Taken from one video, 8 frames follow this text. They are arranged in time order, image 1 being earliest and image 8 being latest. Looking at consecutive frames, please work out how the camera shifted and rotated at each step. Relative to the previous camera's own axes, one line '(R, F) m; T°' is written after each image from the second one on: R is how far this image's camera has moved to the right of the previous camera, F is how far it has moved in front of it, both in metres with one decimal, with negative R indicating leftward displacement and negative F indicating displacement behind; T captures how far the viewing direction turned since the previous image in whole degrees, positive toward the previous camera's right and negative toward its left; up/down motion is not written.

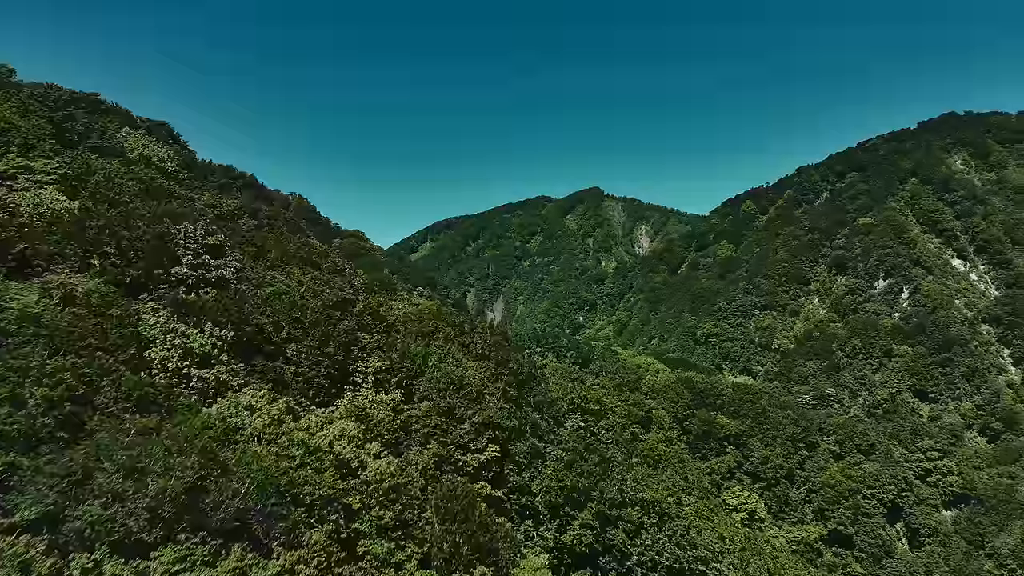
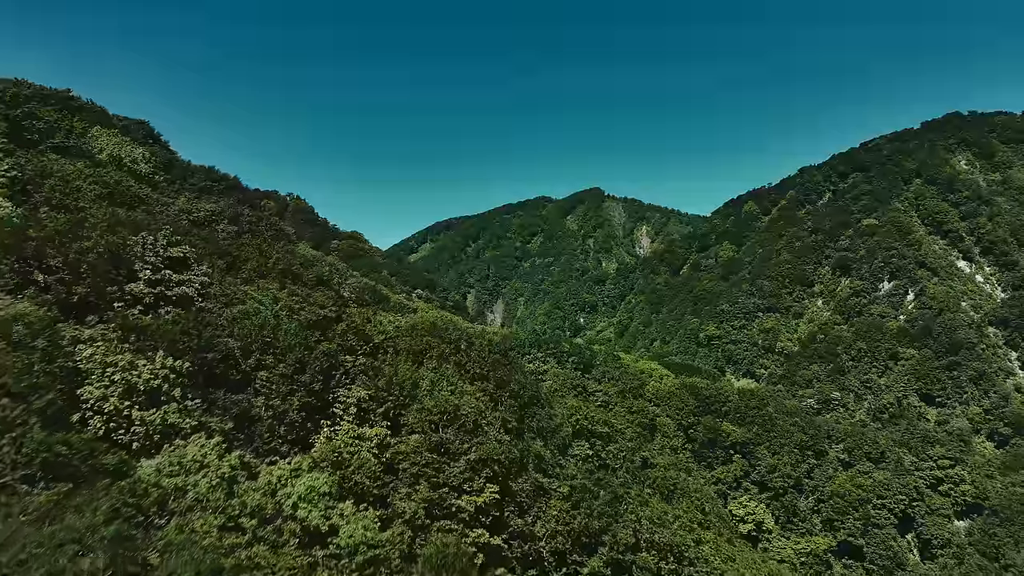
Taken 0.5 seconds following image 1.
(0.0, +1.3) m; 0°
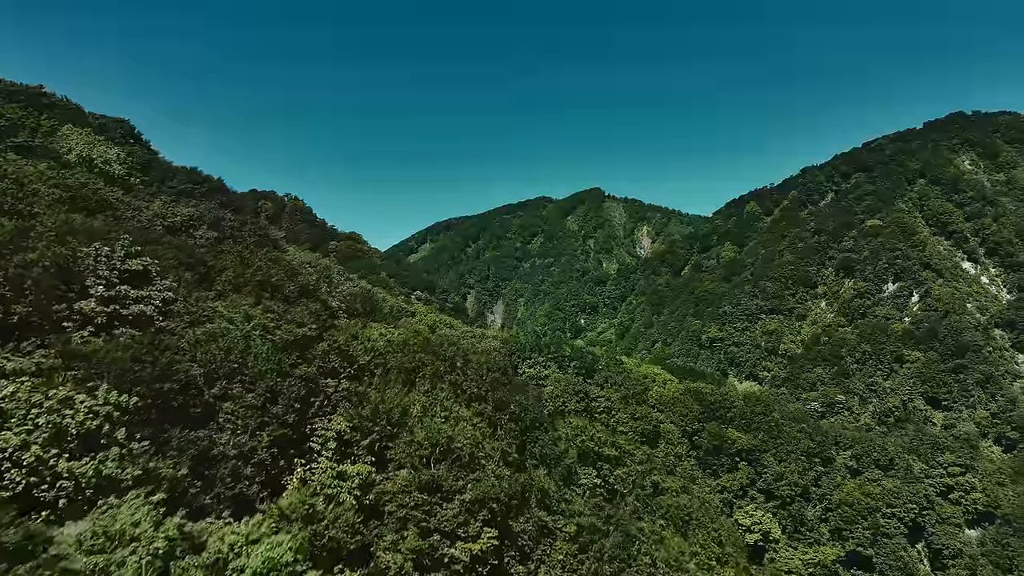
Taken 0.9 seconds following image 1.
(0.0, +1.1) m; 0°
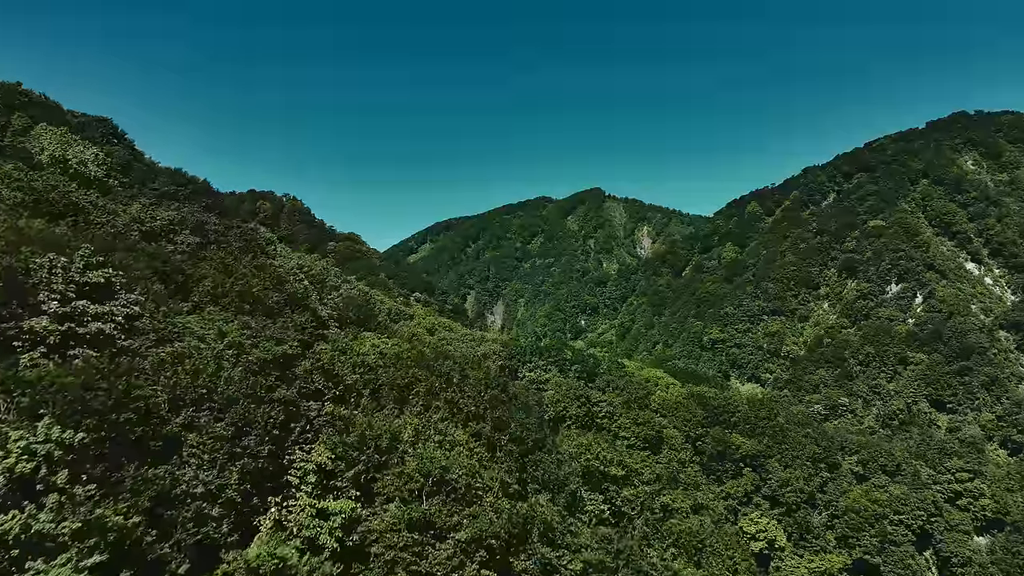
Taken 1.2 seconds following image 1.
(0.0, +0.9) m; 0°
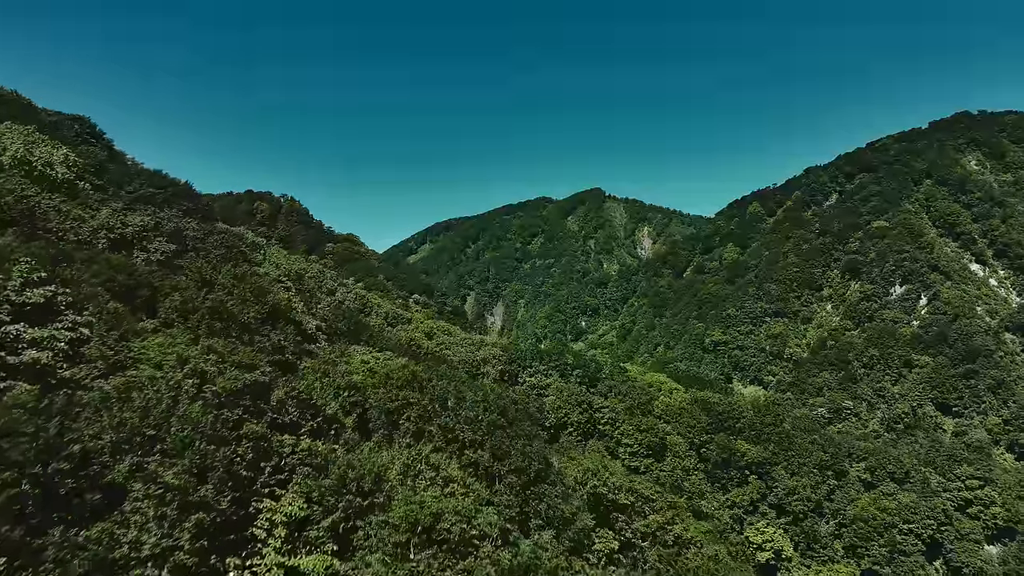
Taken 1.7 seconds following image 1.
(0.0, +1.0) m; 0°
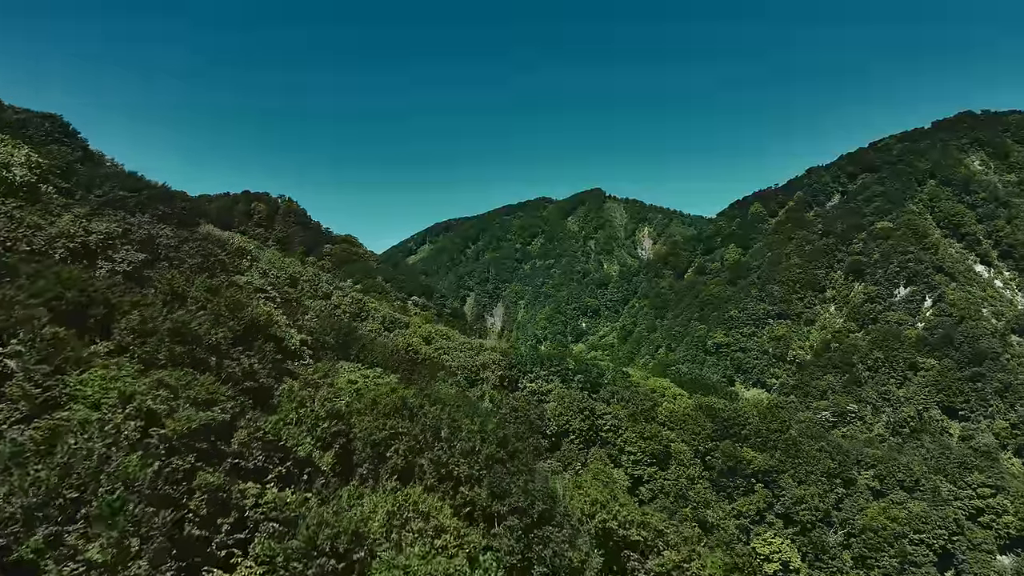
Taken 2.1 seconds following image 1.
(0.0, +1.1) m; 0°
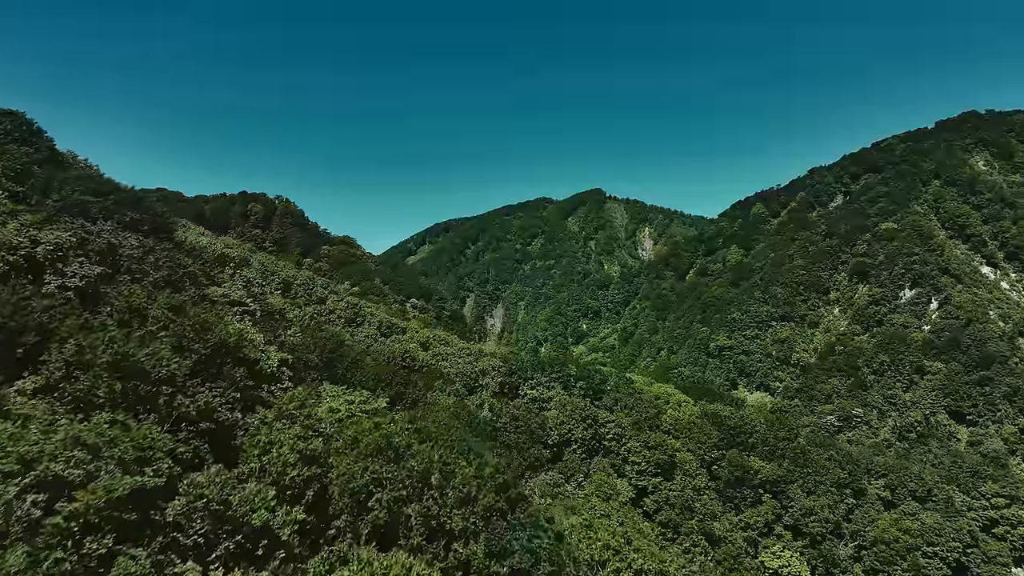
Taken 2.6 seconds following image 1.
(0.0, +1.3) m; 0°
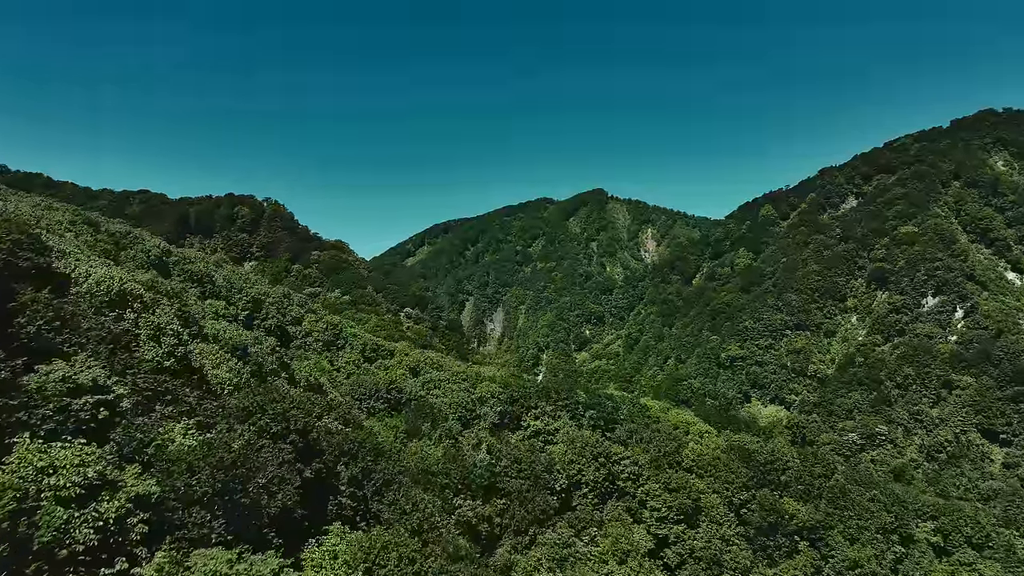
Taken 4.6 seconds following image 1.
(-0.1, +5.1) m; 0°
